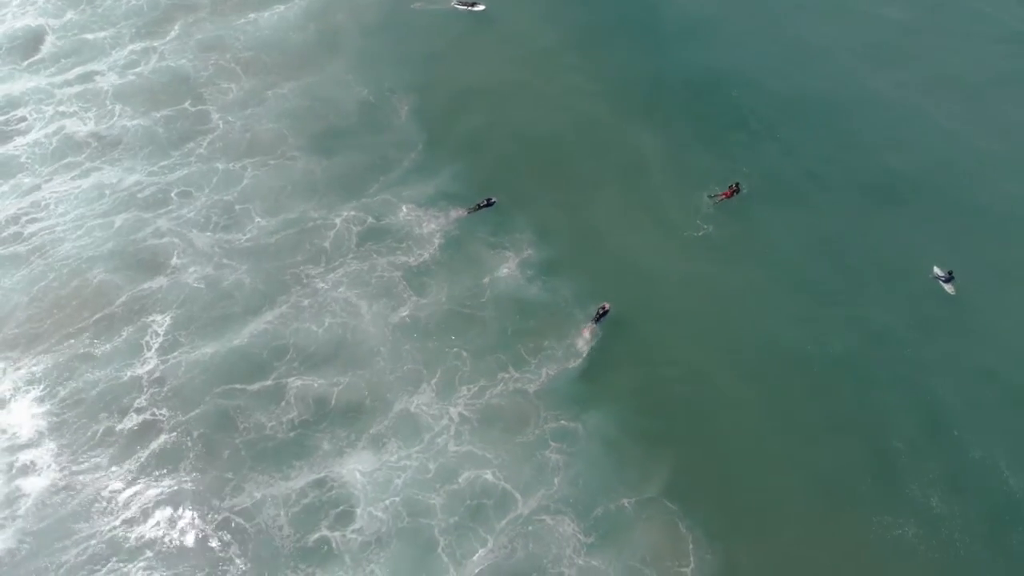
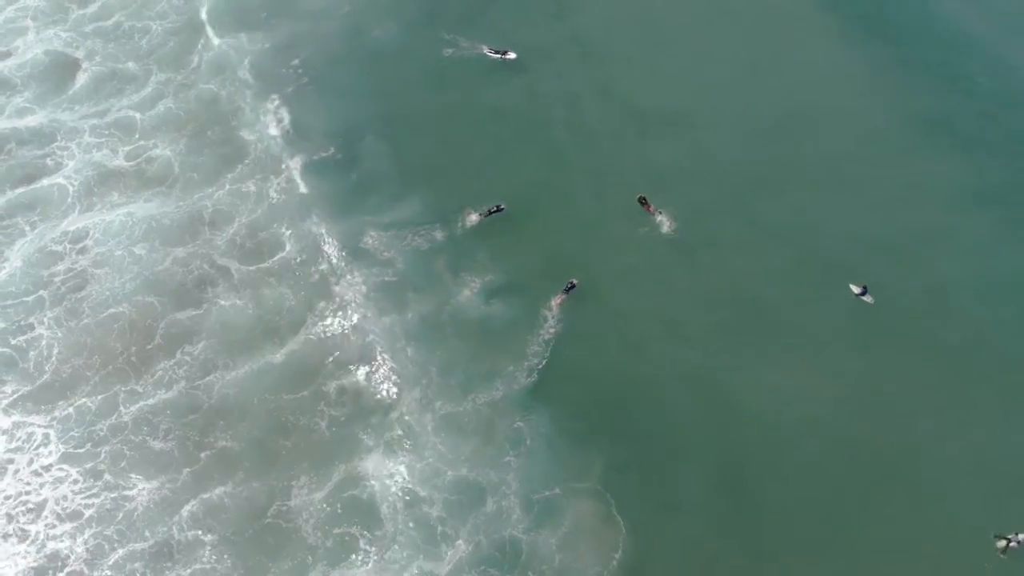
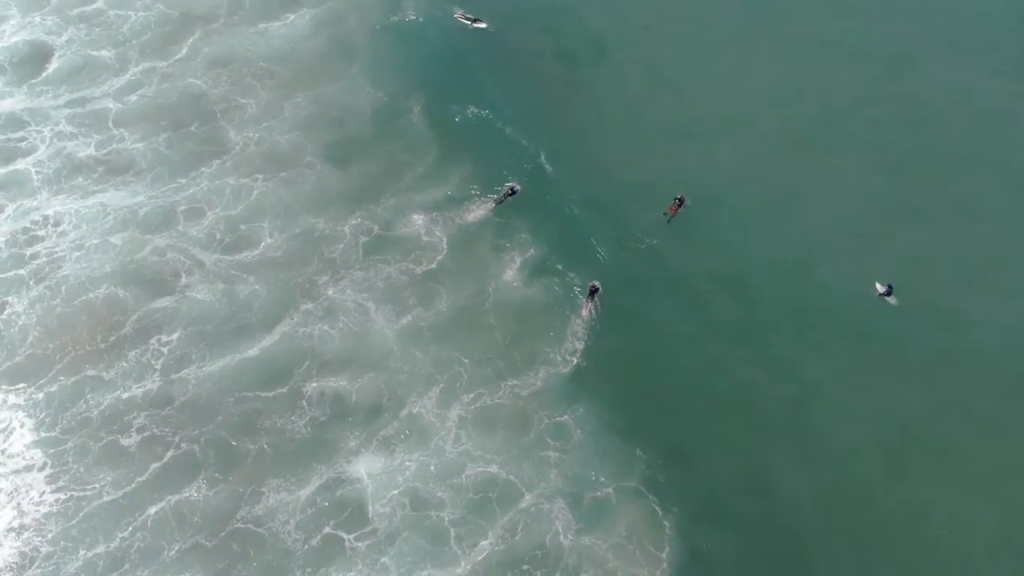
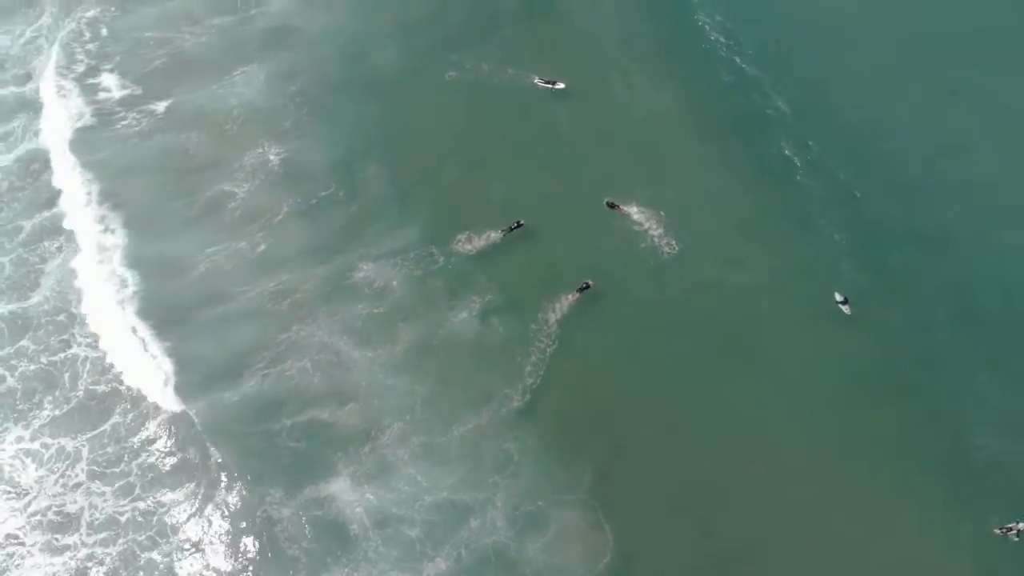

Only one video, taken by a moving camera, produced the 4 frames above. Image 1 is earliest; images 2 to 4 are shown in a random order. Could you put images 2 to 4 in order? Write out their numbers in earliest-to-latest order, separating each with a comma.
3, 2, 4
